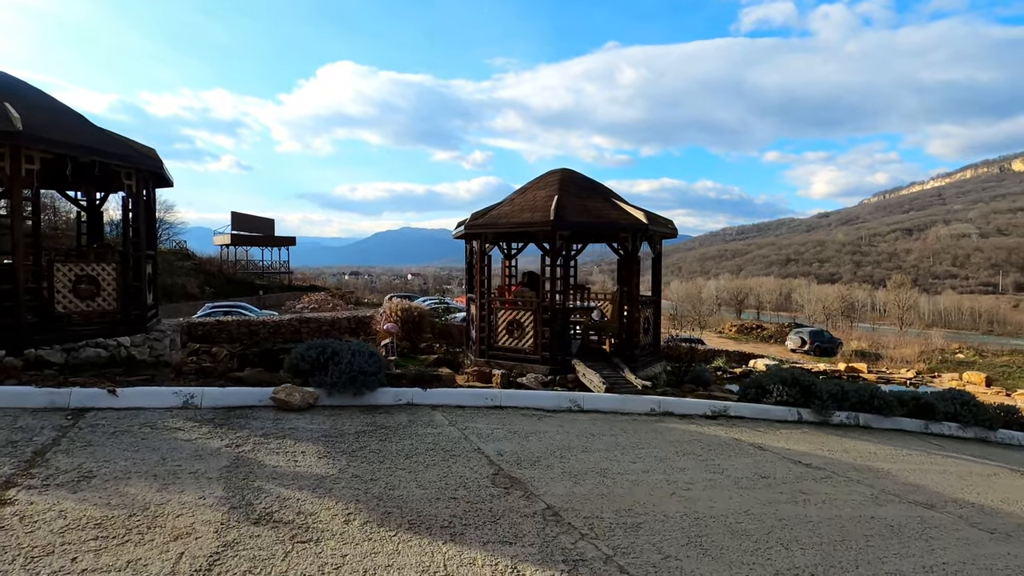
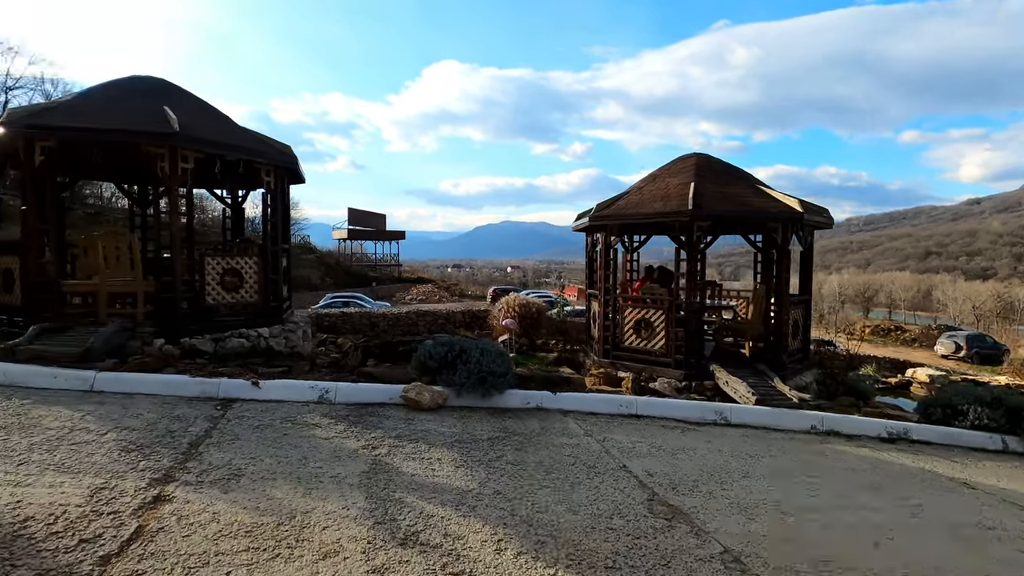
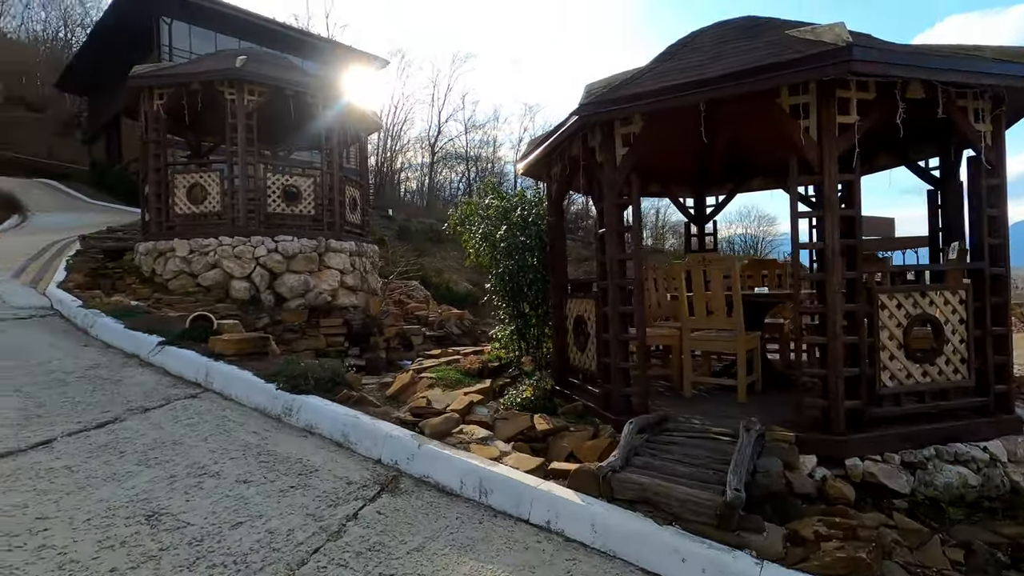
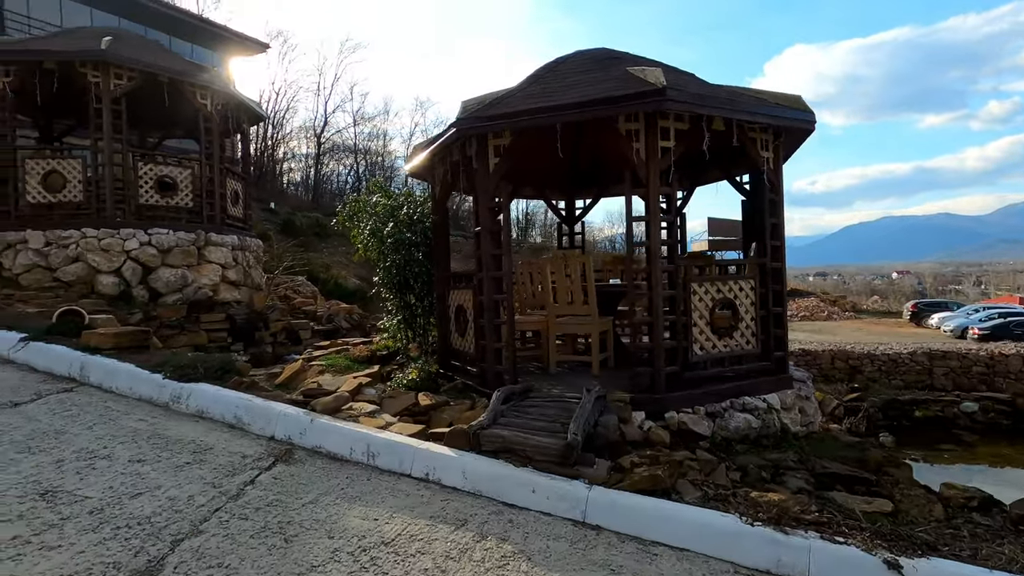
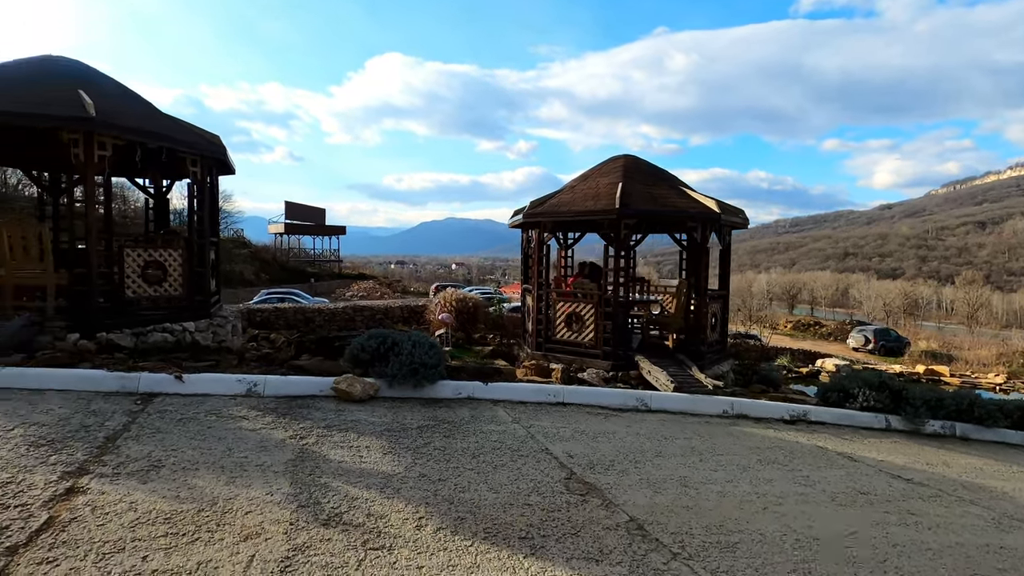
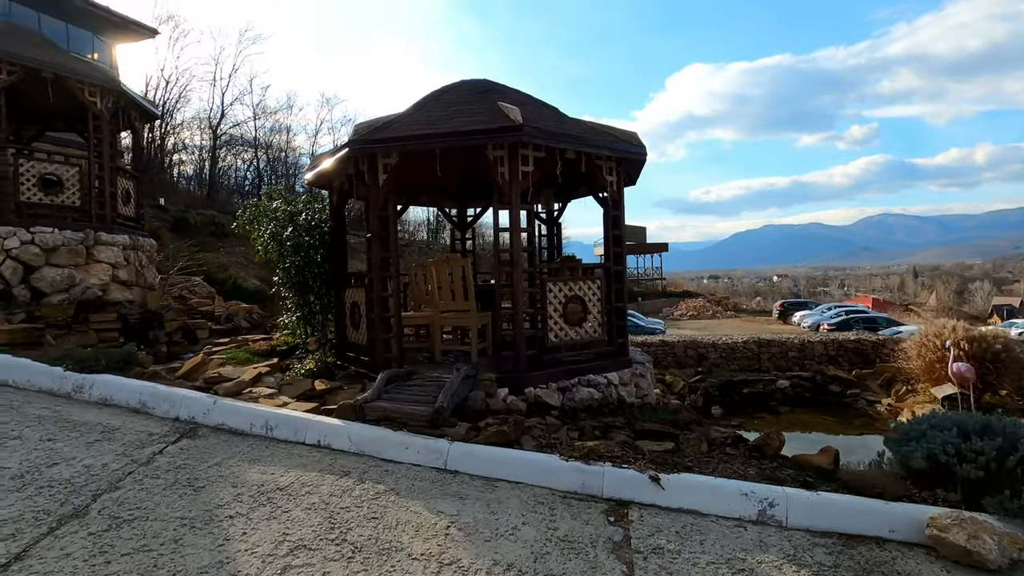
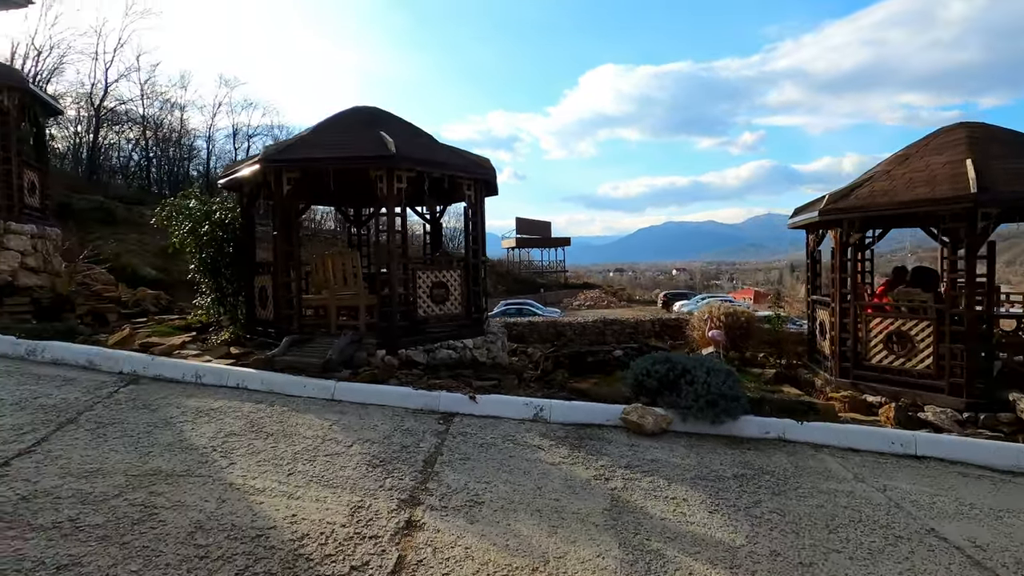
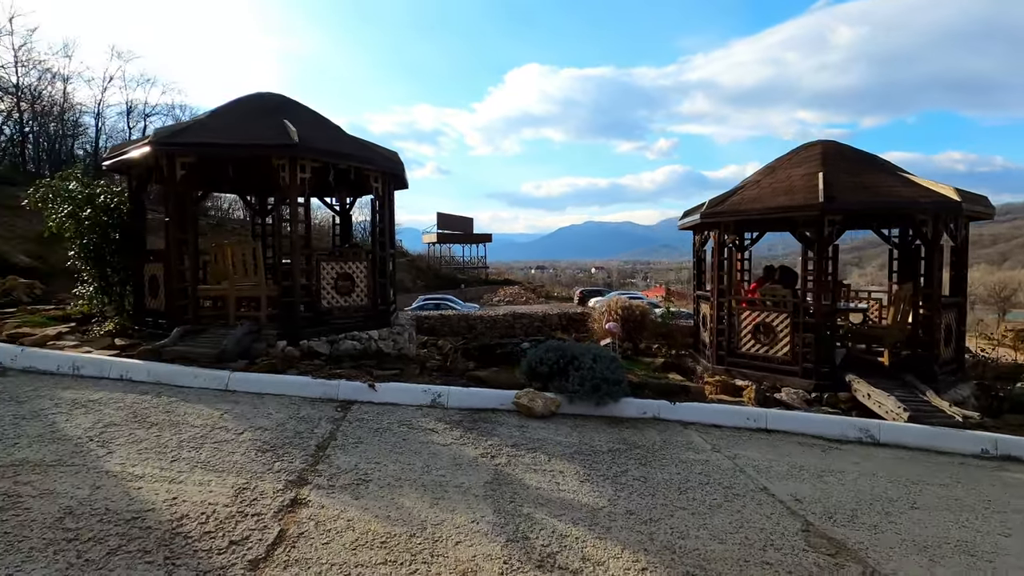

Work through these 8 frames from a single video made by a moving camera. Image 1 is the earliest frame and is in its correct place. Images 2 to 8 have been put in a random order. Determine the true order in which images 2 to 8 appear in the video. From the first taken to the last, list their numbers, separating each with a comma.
5, 2, 8, 7, 6, 4, 3
